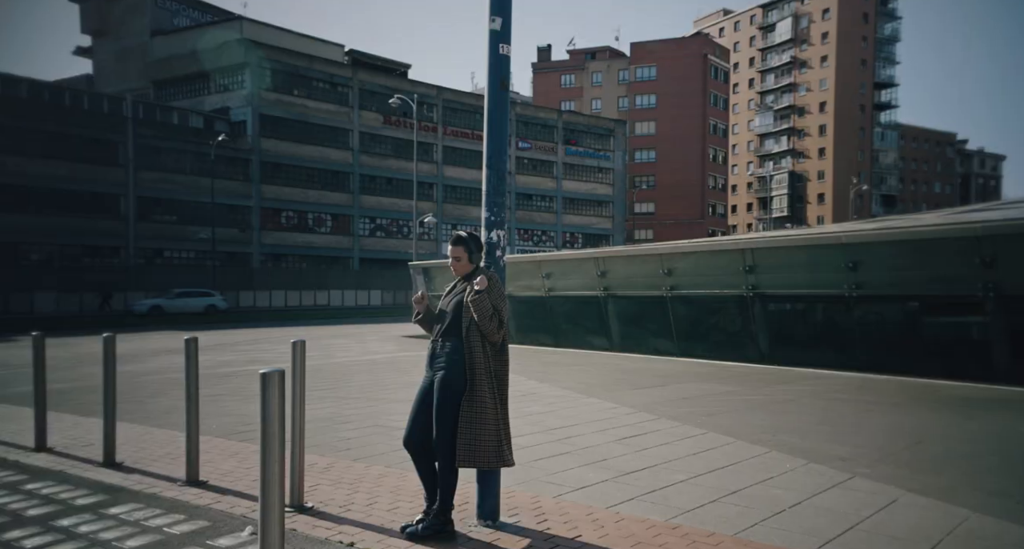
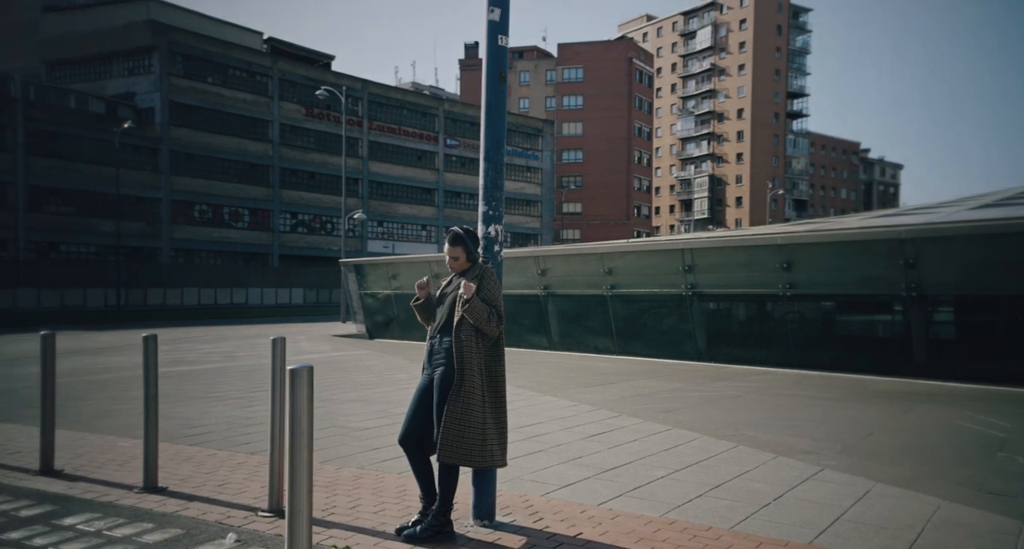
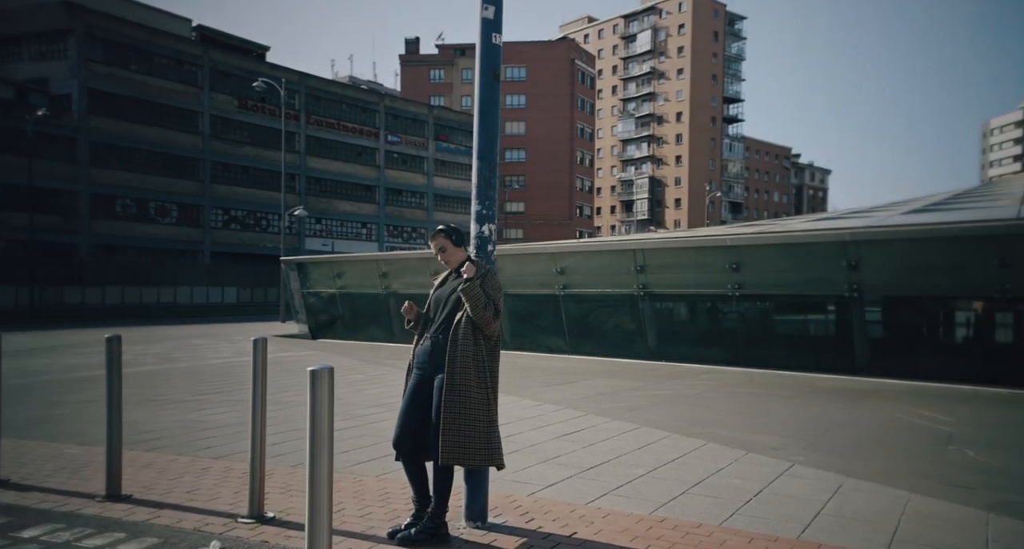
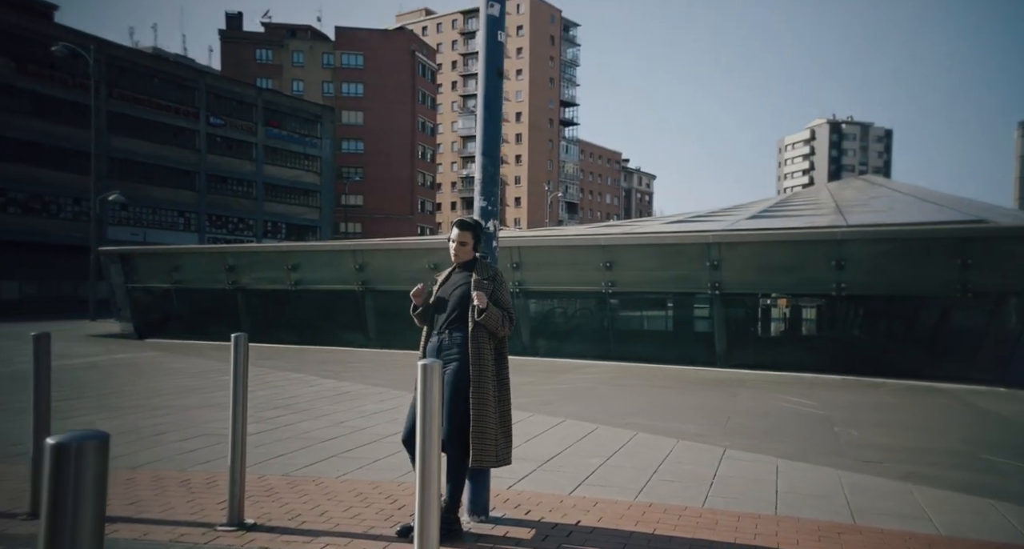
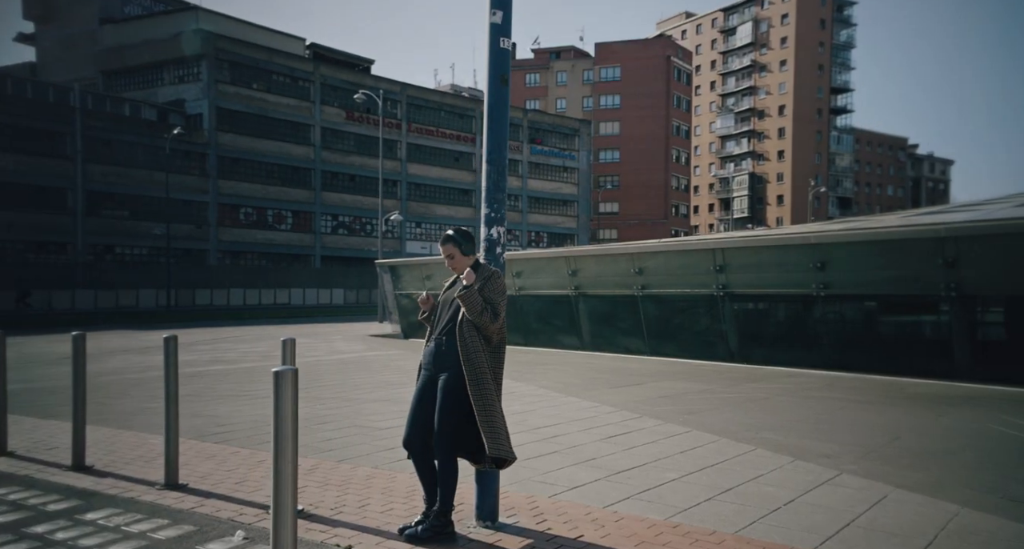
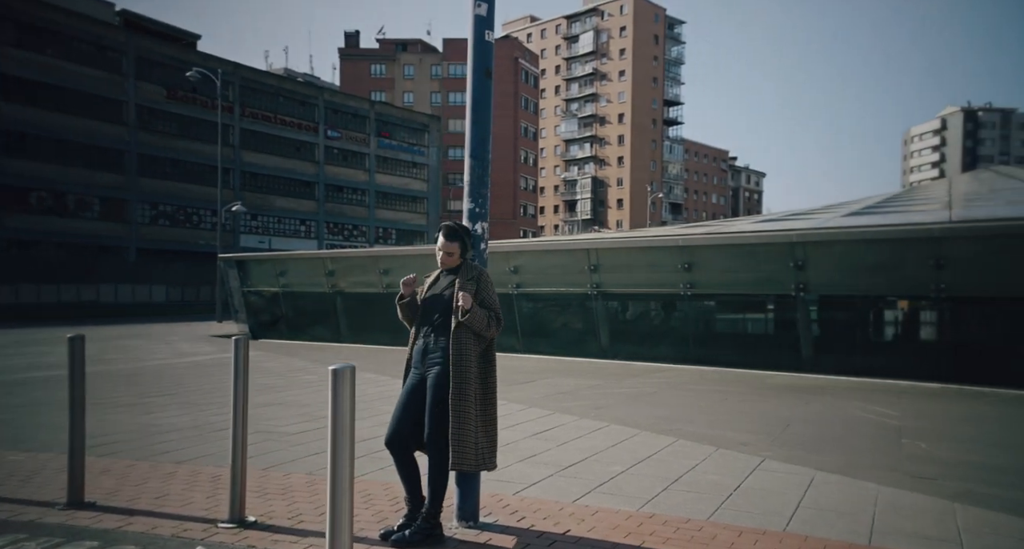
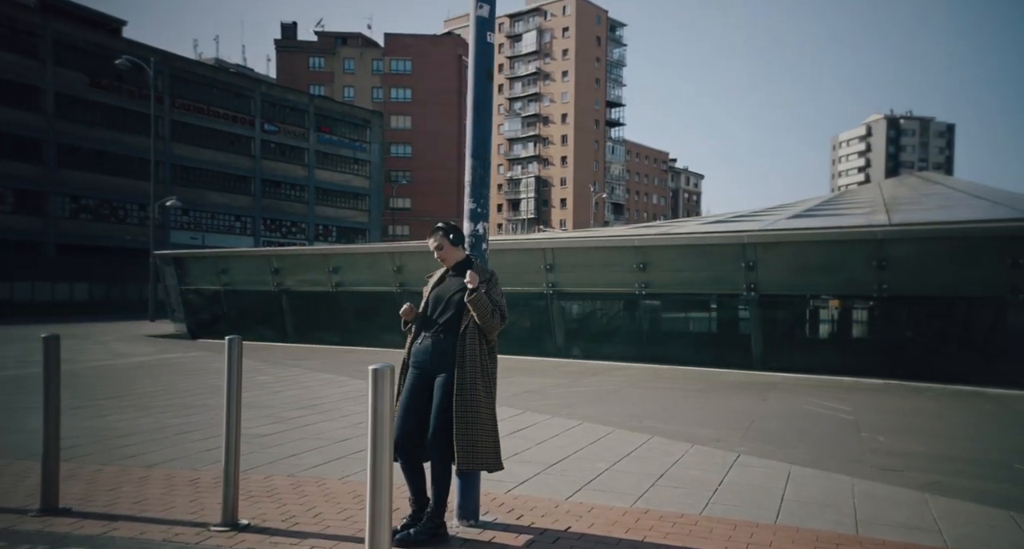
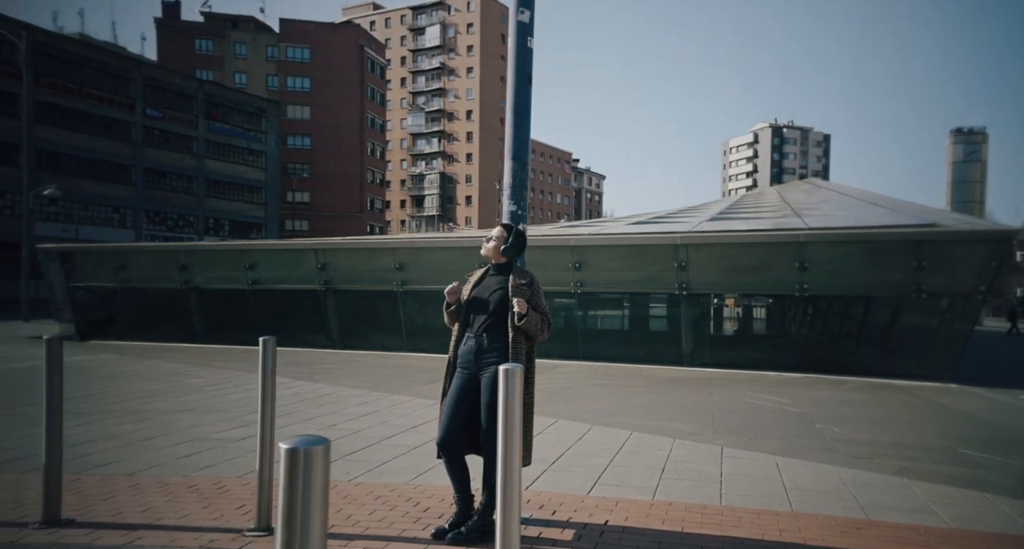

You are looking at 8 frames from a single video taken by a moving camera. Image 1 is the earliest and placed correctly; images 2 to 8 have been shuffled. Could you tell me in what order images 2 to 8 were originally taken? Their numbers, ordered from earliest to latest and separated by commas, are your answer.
5, 2, 3, 6, 7, 4, 8
